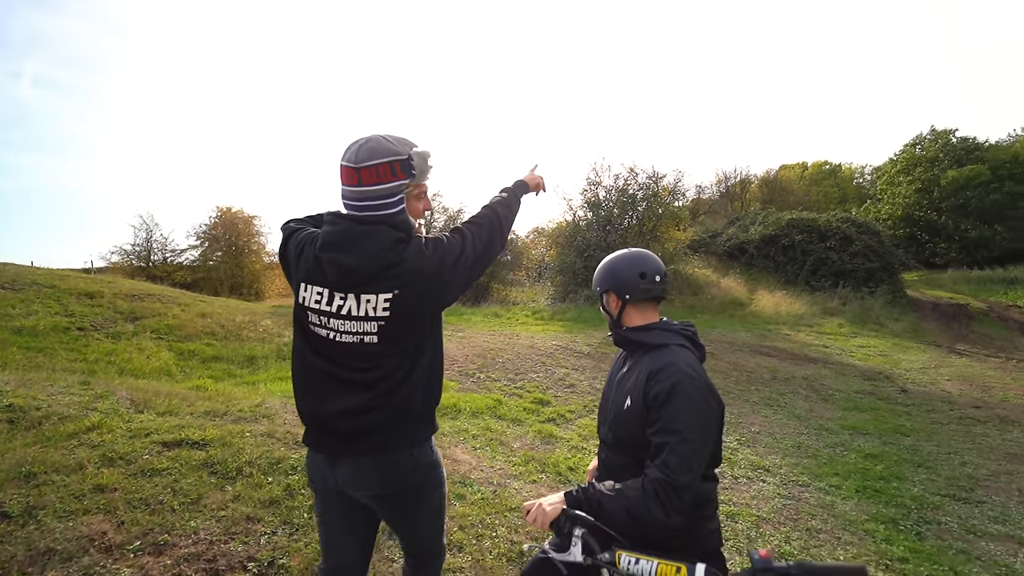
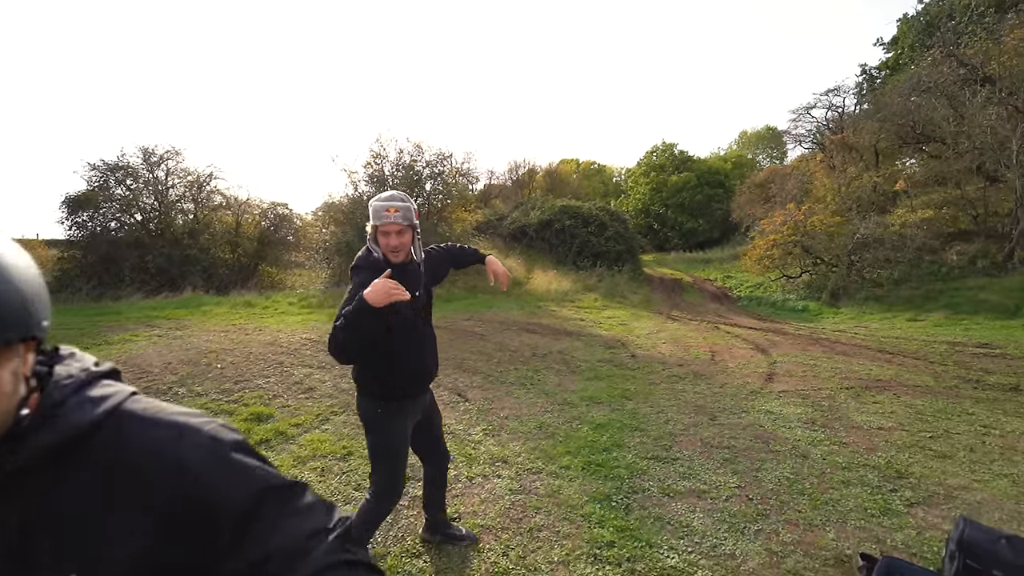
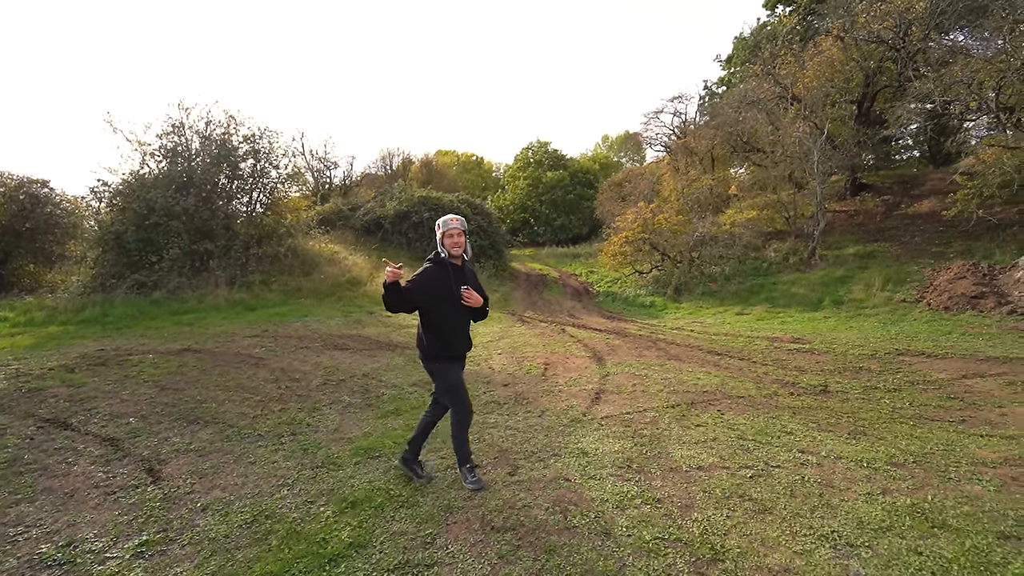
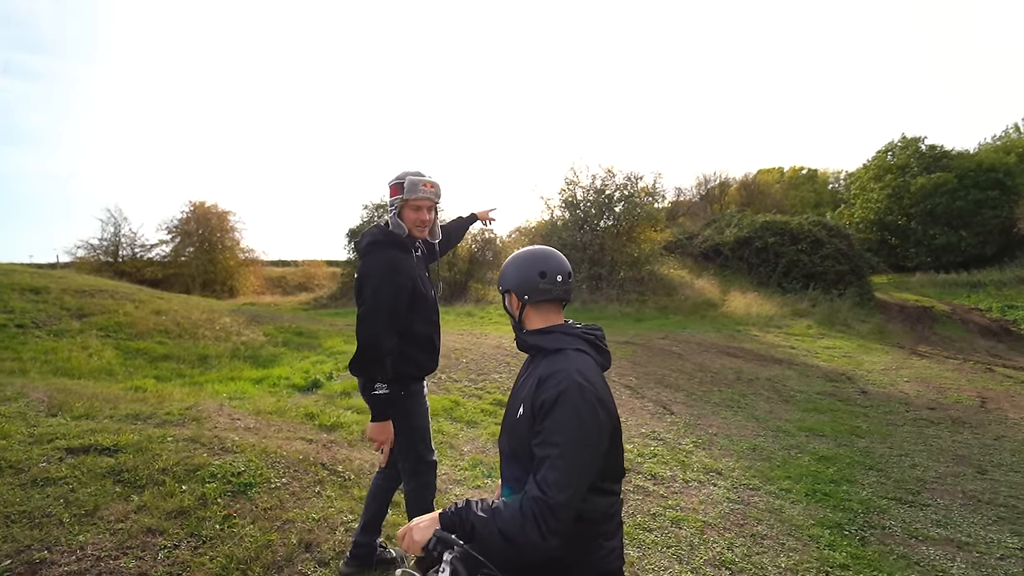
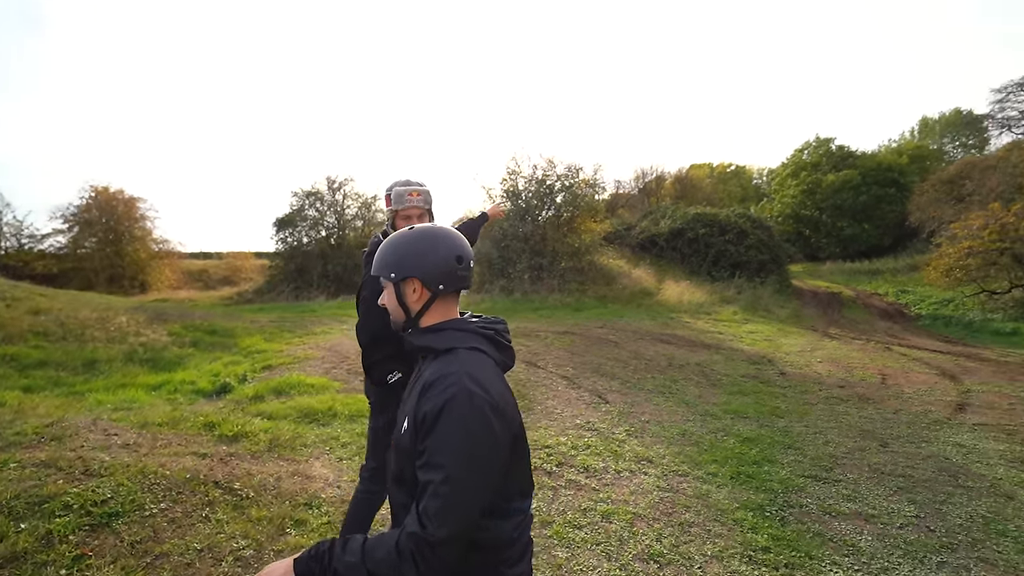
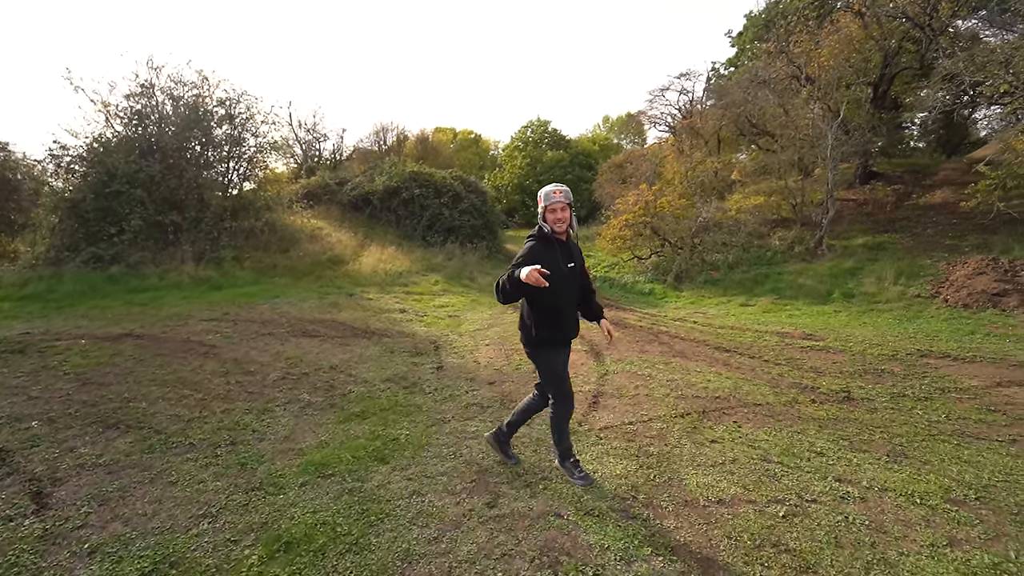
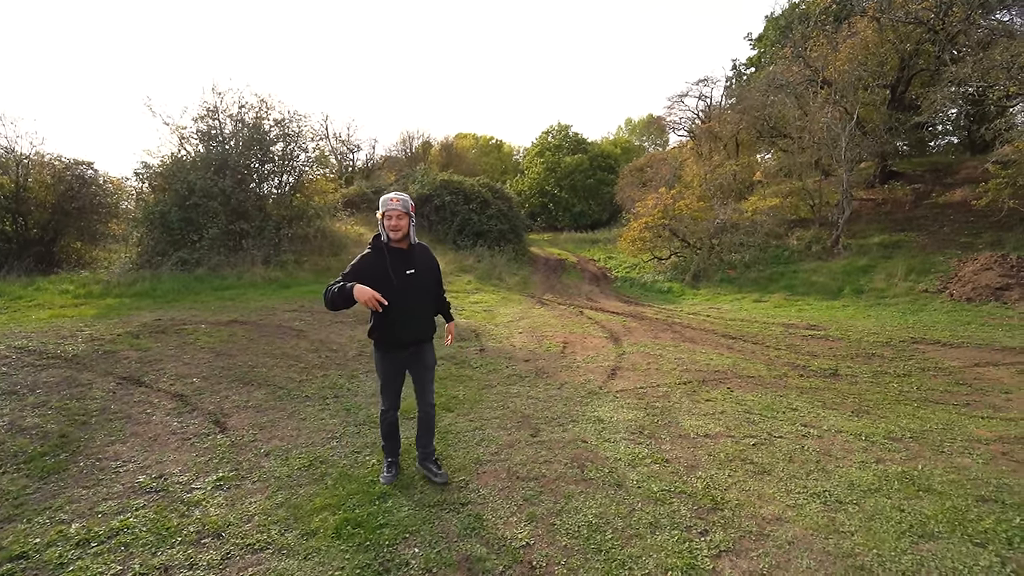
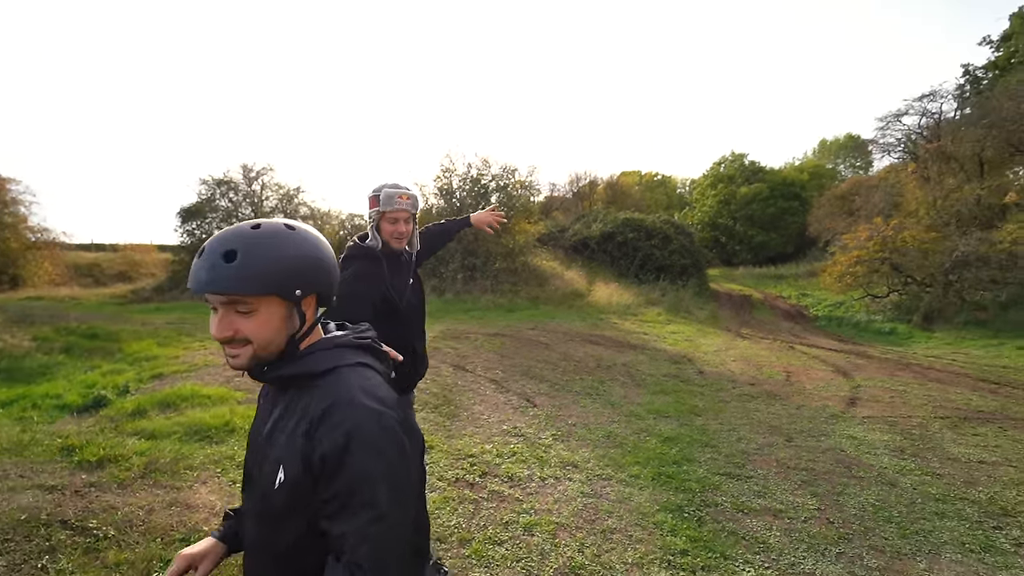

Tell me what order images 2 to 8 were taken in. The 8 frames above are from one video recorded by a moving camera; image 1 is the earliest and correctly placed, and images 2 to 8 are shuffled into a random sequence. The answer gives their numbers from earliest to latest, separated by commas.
4, 5, 8, 2, 7, 3, 6
